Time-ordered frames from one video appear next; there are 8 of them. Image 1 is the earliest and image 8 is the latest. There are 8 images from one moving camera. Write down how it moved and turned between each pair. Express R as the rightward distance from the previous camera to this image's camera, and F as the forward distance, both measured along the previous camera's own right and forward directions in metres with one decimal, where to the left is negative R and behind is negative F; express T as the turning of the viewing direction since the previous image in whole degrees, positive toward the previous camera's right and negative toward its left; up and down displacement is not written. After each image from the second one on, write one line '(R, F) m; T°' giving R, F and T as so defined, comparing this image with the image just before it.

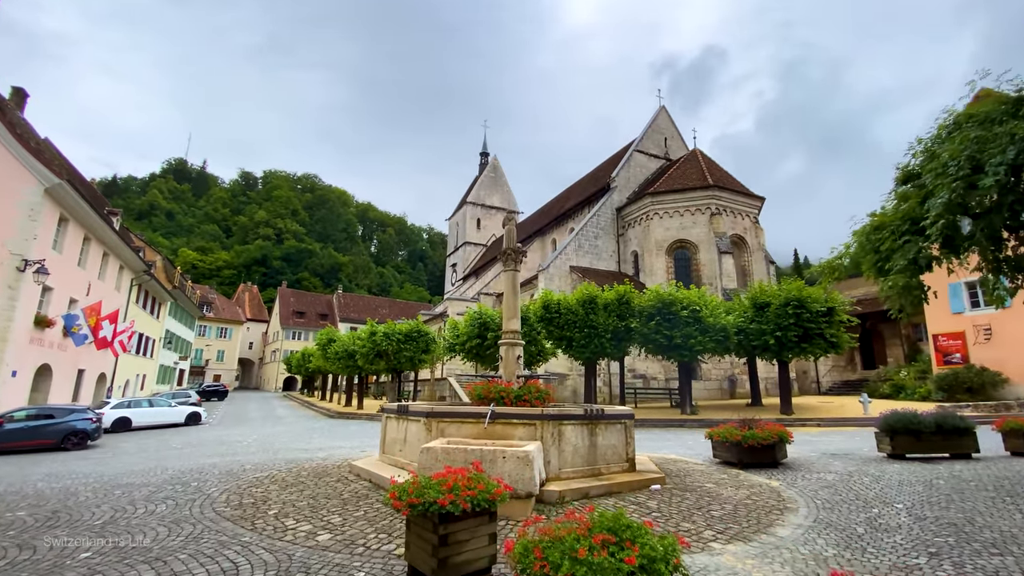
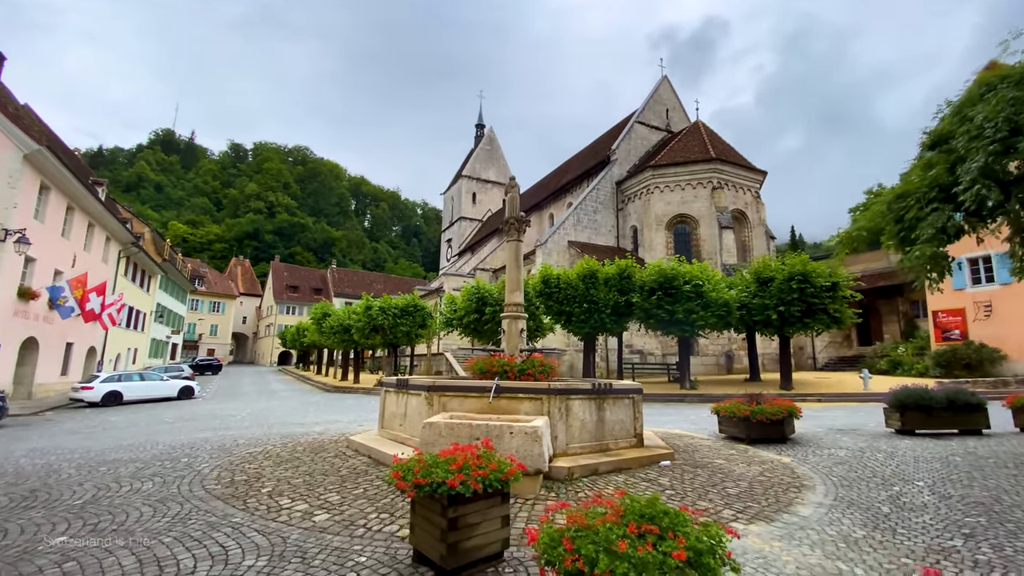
(-0.2, +0.4) m; +1°
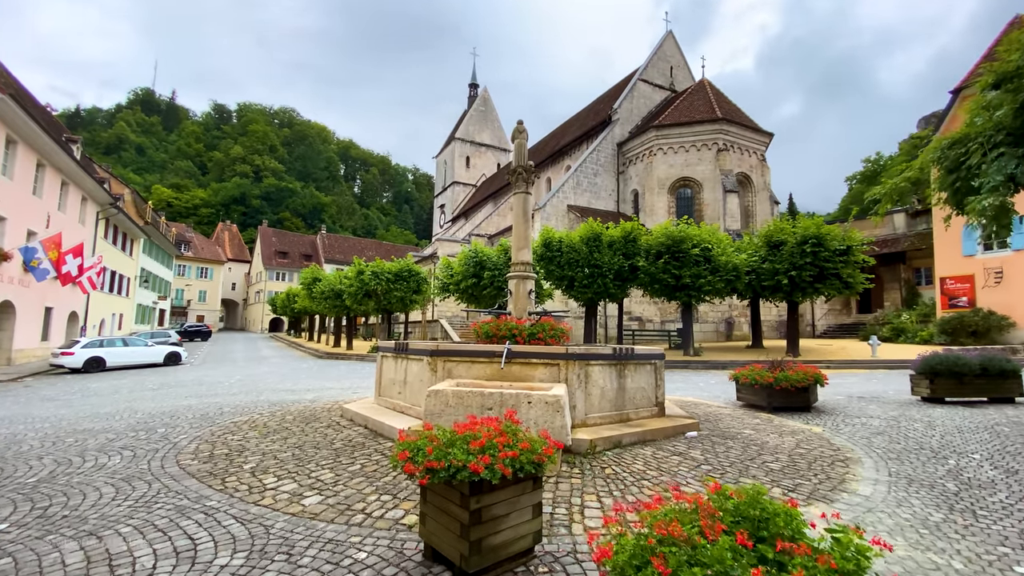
(-0.3, +0.8) m; +1°
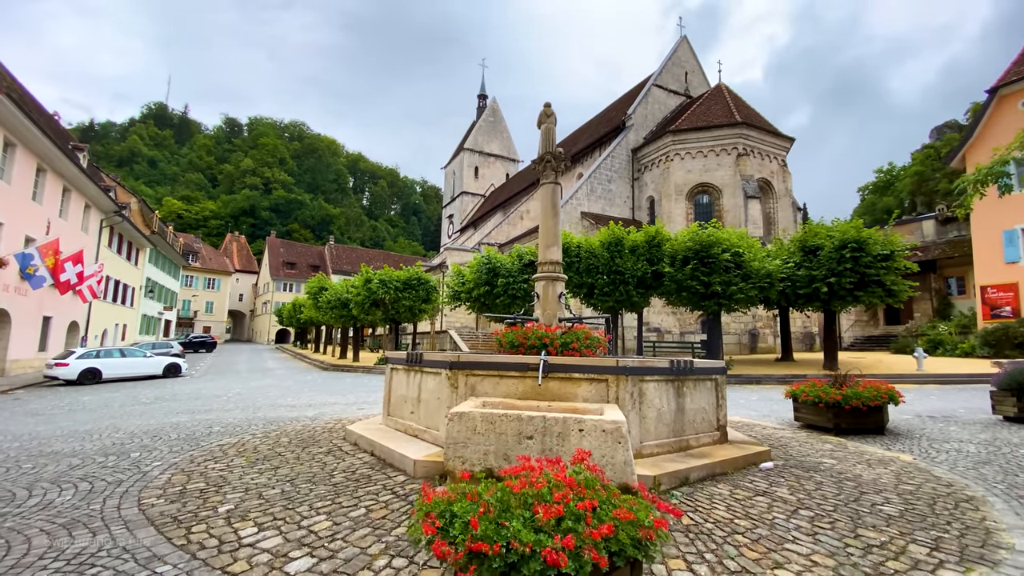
(-0.3, +1.0) m; -1°
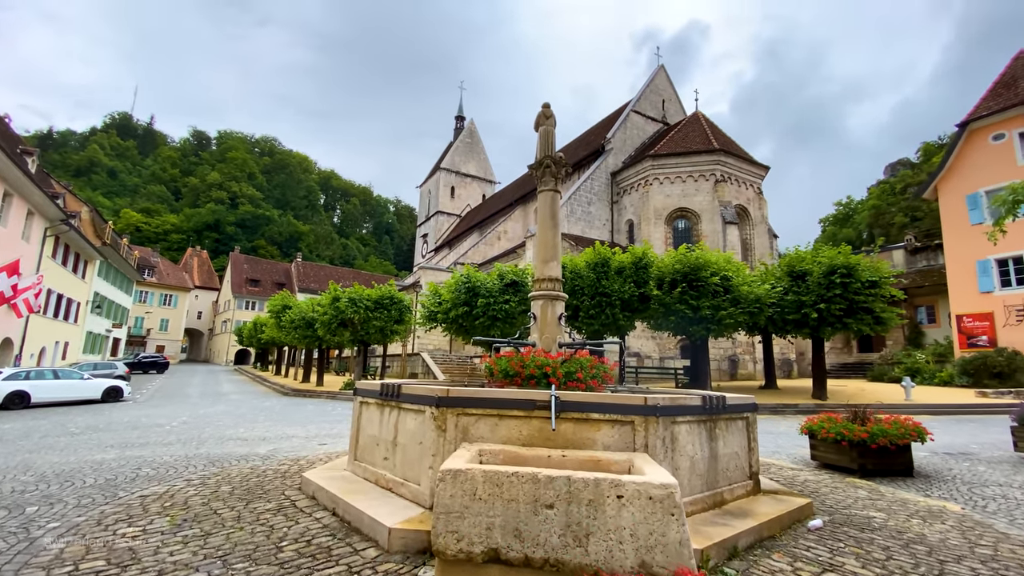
(-0.3, +0.9) m; +3°
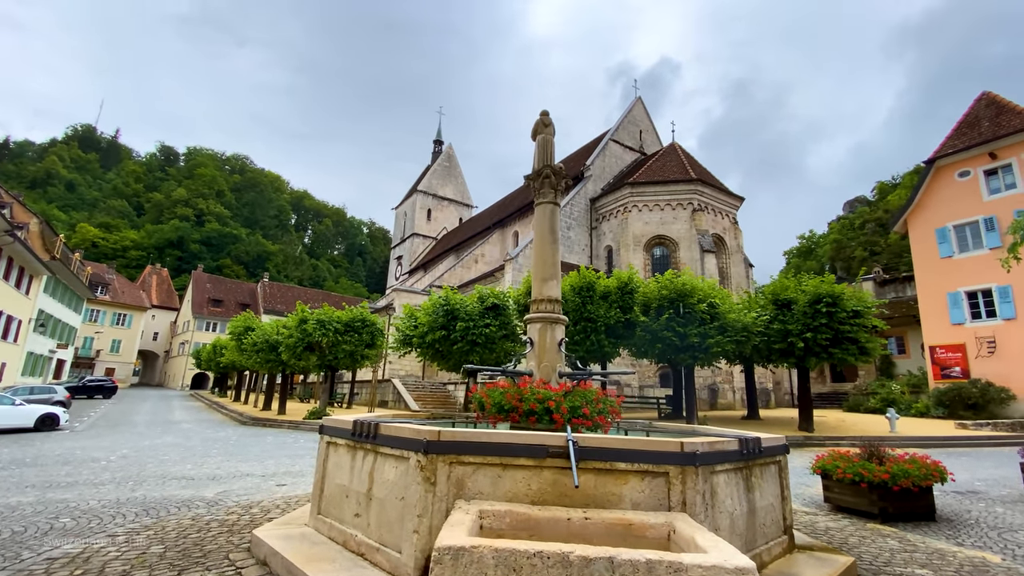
(-0.3, +0.7) m; +3°
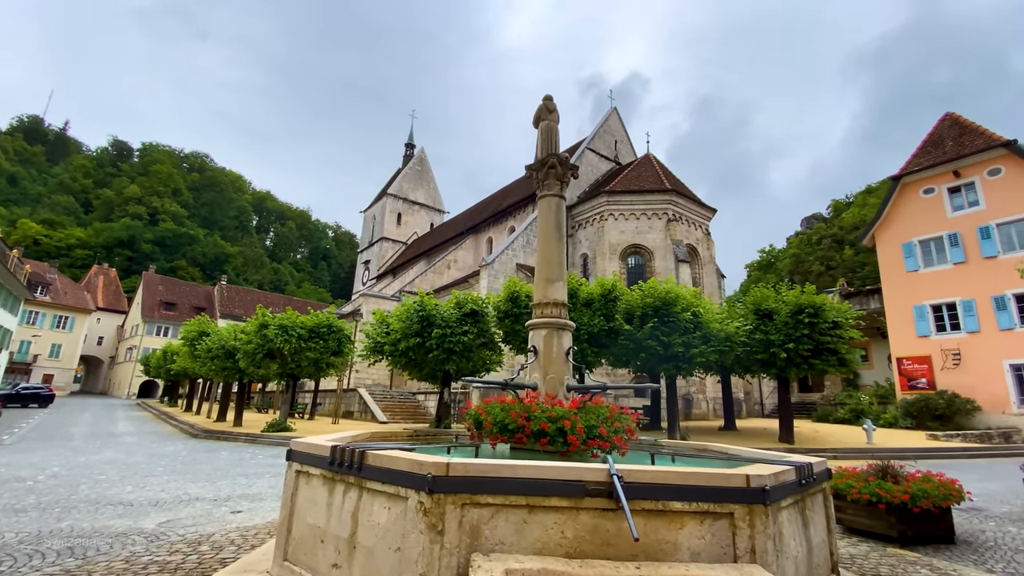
(-0.4, +0.7) m; +4°
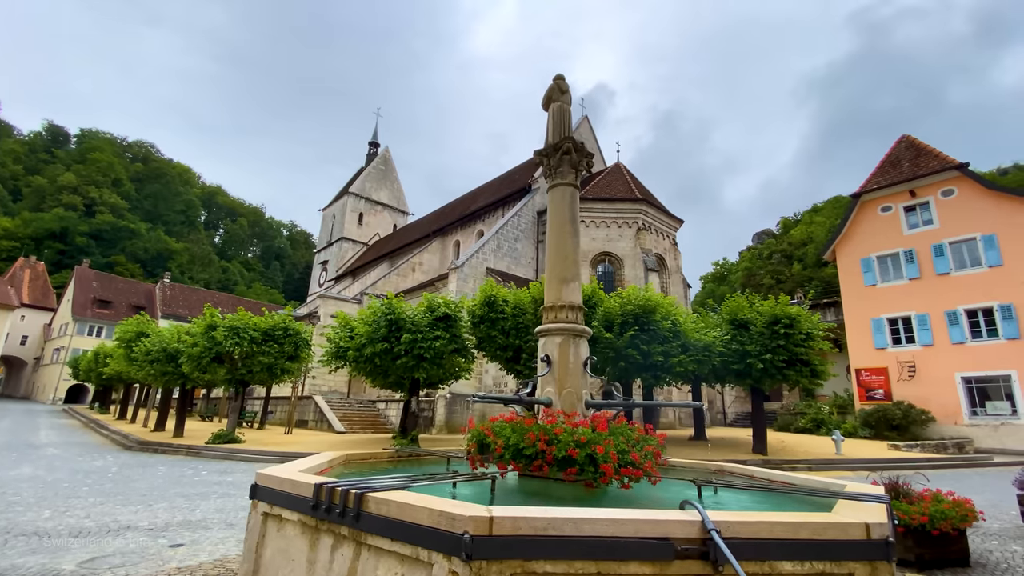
(-0.5, +0.7) m; +5°
